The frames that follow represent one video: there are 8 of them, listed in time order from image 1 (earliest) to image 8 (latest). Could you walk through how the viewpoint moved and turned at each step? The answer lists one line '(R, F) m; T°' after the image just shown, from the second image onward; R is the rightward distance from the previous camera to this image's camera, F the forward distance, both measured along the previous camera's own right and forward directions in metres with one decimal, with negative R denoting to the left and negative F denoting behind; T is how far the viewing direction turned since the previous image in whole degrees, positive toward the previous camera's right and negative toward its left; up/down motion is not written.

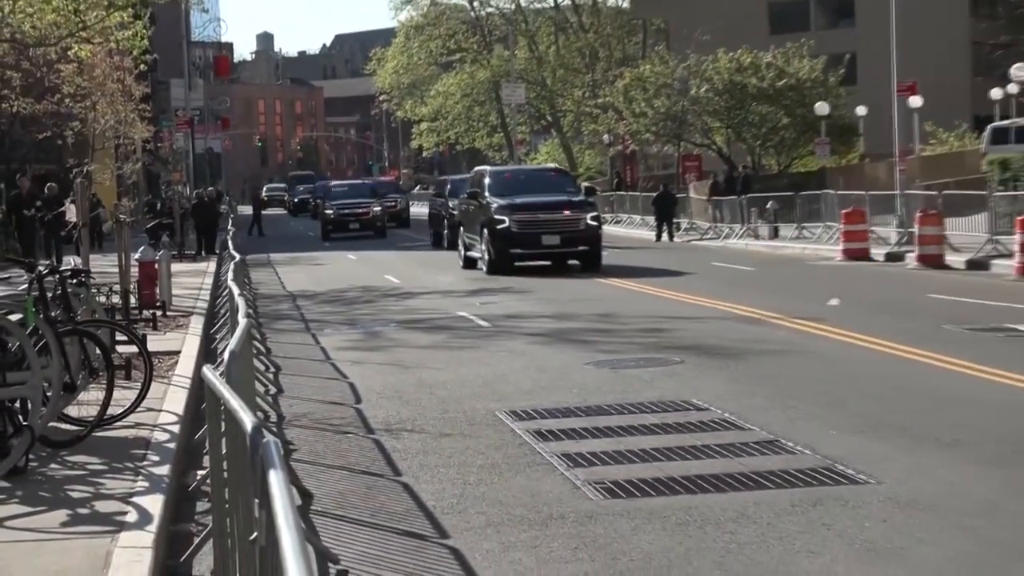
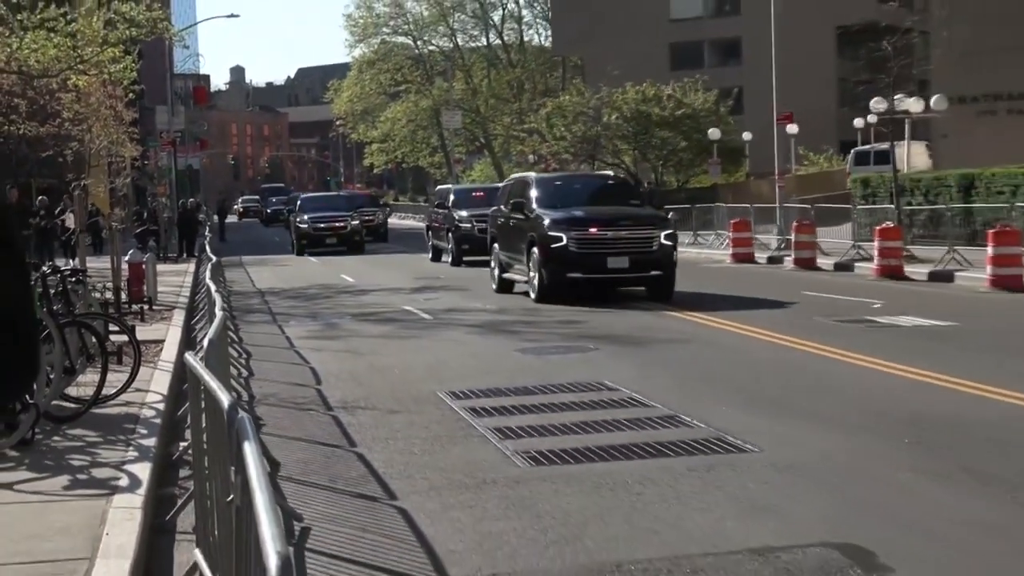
(+0.5, -0.8) m; +1°
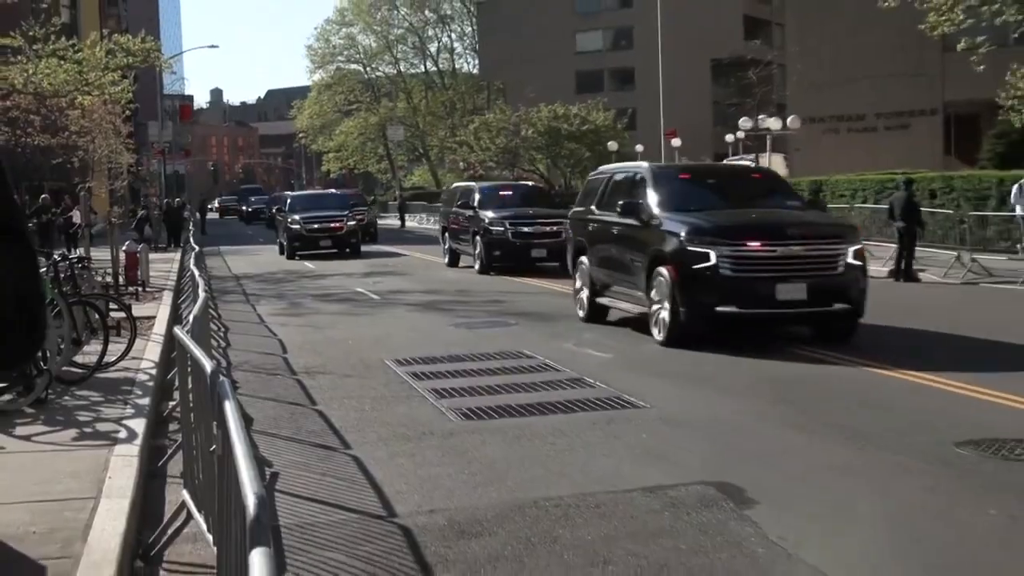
(+0.7, -1.2) m; +1°
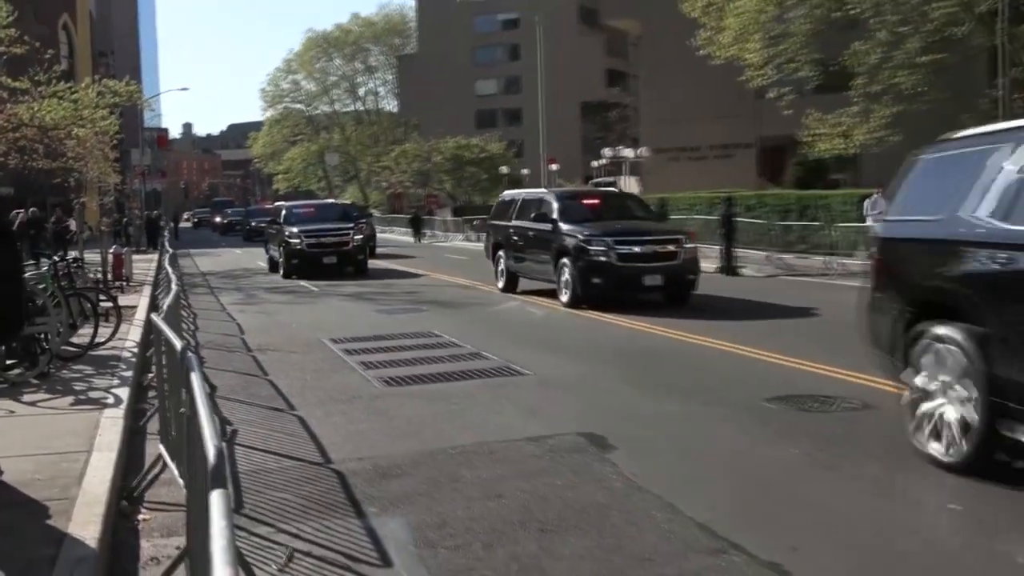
(+1.0, -1.8) m; +2°
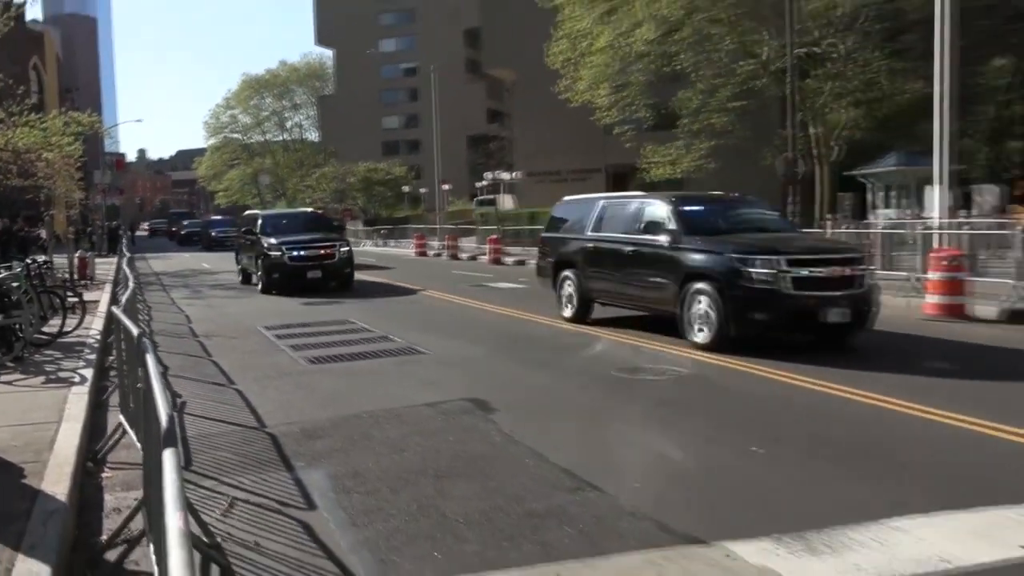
(+1.1, -2.2) m; +4°
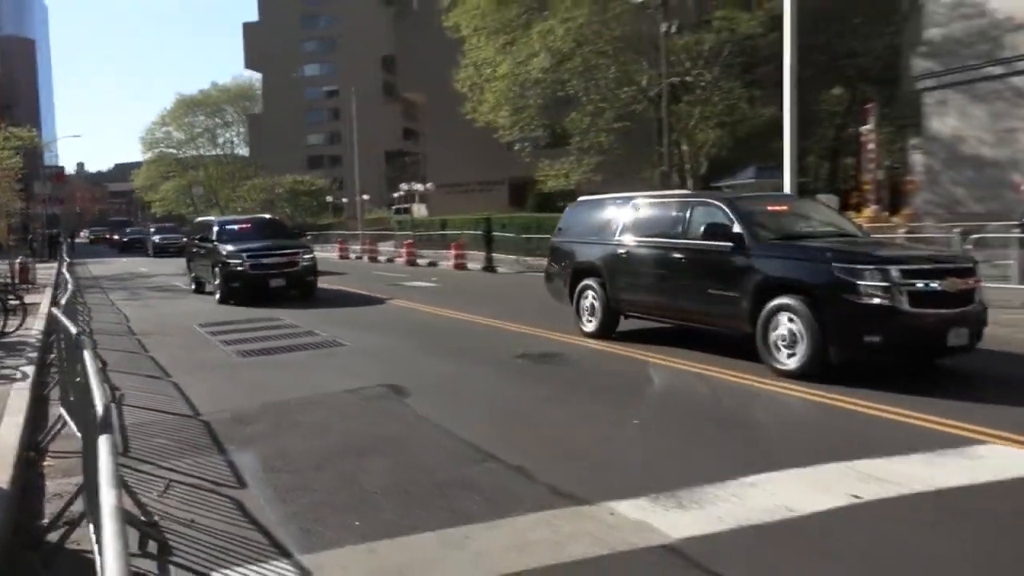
(+0.9, -1.5) m; +4°
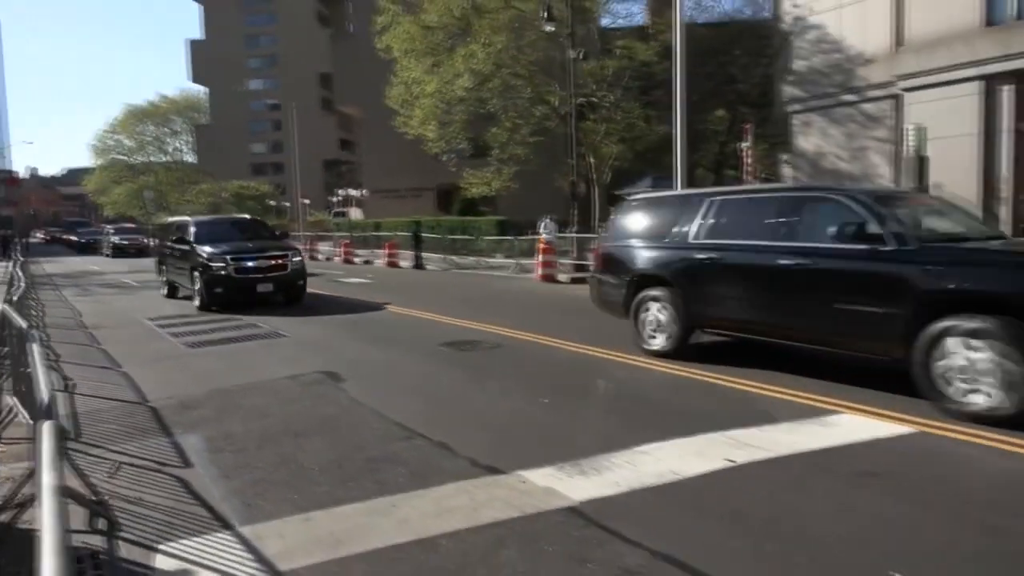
(+0.8, -1.4) m; +4°
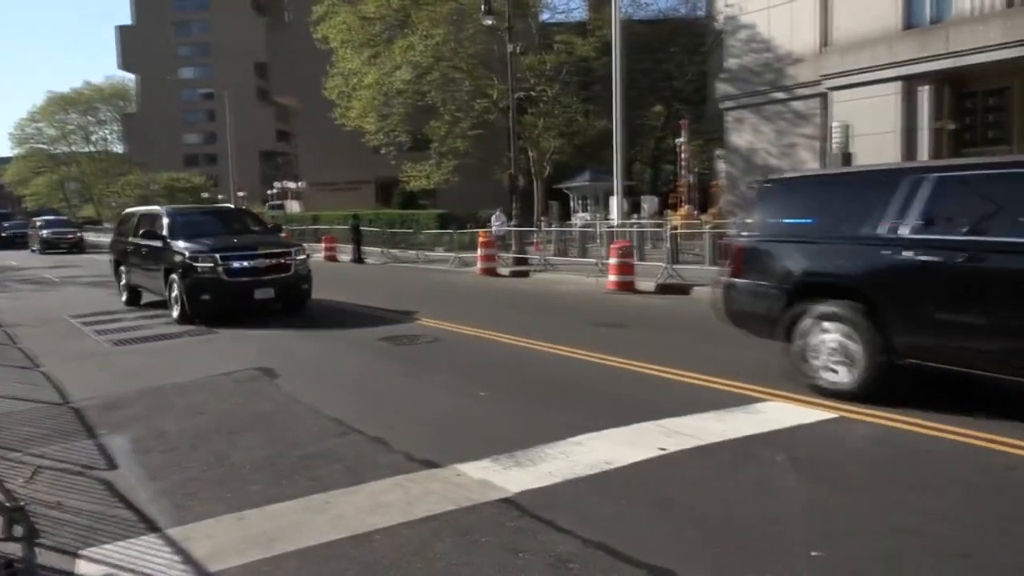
(+0.5, 0.0) m; +4°
